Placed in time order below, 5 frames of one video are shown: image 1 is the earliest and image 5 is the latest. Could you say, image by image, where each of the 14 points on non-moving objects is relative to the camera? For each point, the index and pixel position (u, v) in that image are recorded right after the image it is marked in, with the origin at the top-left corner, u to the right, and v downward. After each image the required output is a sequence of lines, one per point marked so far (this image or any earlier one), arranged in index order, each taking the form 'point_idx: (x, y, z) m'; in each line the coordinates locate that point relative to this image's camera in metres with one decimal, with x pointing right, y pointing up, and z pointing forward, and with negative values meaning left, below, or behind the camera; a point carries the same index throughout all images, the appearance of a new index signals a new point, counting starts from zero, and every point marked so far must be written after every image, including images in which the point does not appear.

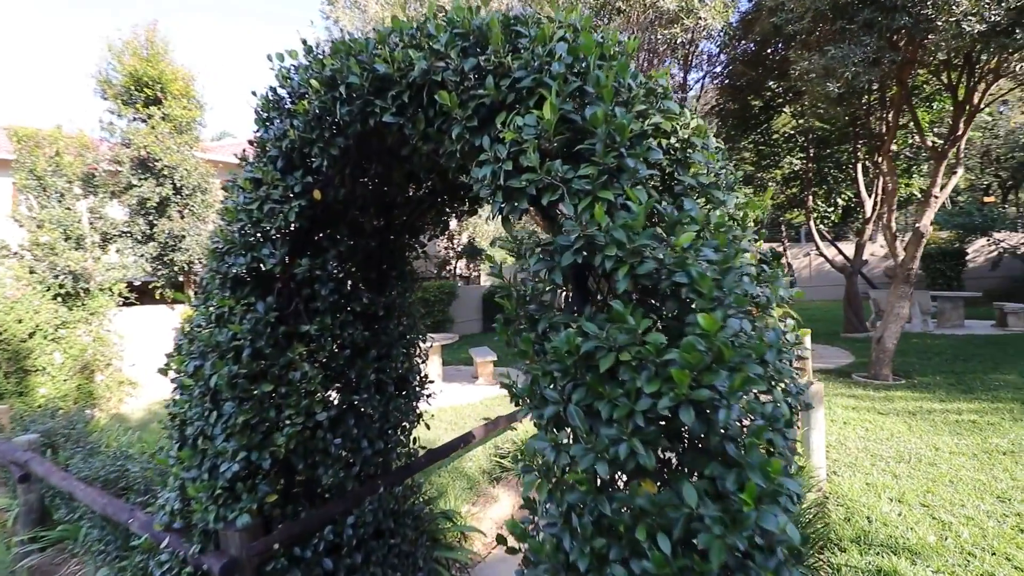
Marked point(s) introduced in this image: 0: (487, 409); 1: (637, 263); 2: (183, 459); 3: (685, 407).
0: (-0.4, -1.7, +6.8) m
1: (+0.3, +0.1, +1.1) m
2: (-1.4, -0.7, +2.1) m
3: (+0.4, -0.3, +1.1) m
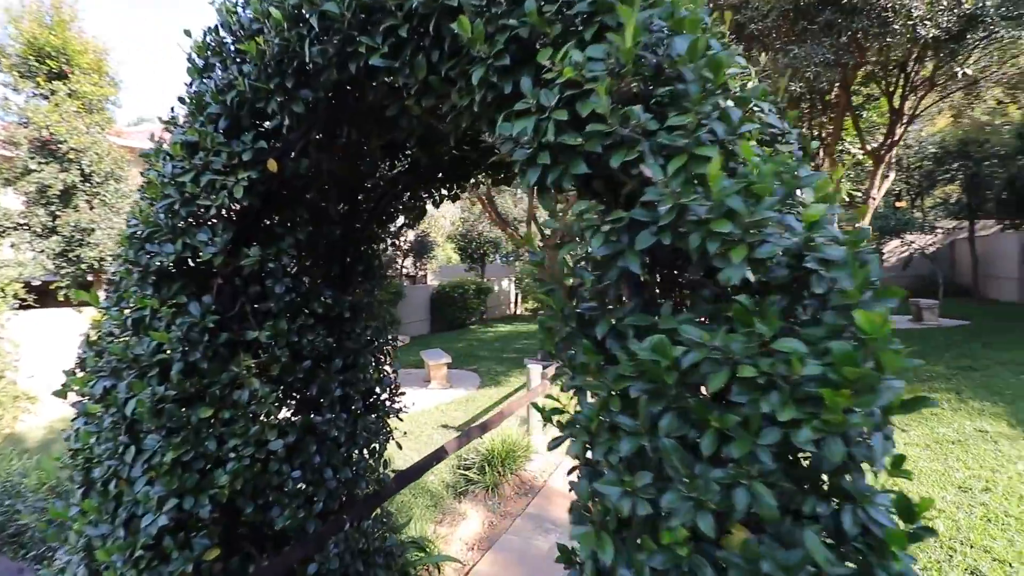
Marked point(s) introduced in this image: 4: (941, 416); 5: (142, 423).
0: (-0.9, -1.7, +6.4) m
1: (+0.4, +0.1, +0.8) m
2: (-1.3, -0.7, +1.6) m
3: (+0.5, -0.2, +0.8) m
4: (+4.8, -1.2, +5.6) m
5: (-1.1, -0.4, +1.5) m
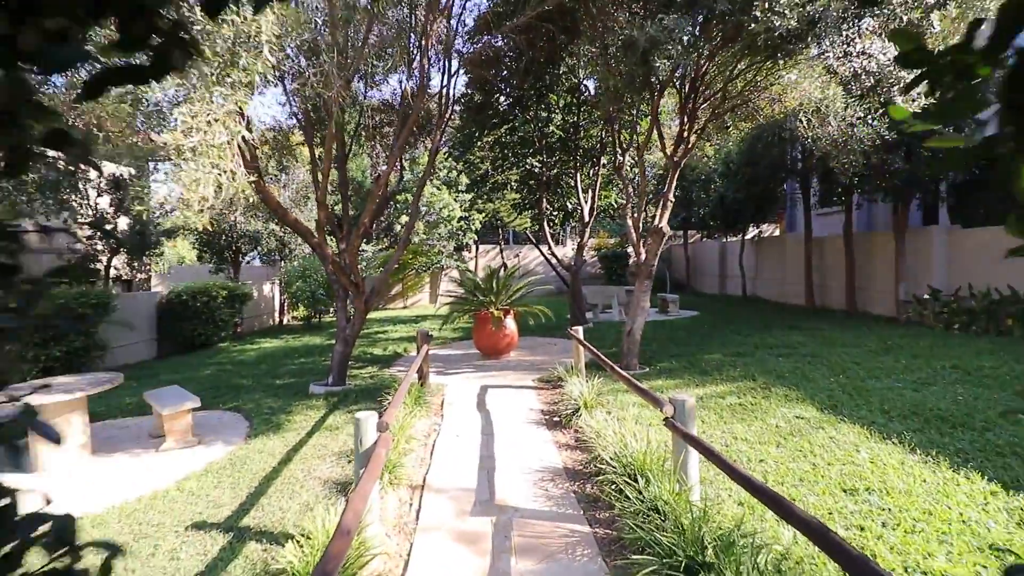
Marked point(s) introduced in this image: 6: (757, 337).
0: (-2.6, -1.8, +4.0) m
1: (+1.1, +0.1, -0.4) m
2: (-0.8, -0.8, -0.5) m
3: (+1.2, -0.2, -0.4) m
4: (+2.9, -1.2, +5.9) m
5: (-0.6, -0.5, -0.5) m
6: (+4.4, -0.9, +8.8) m
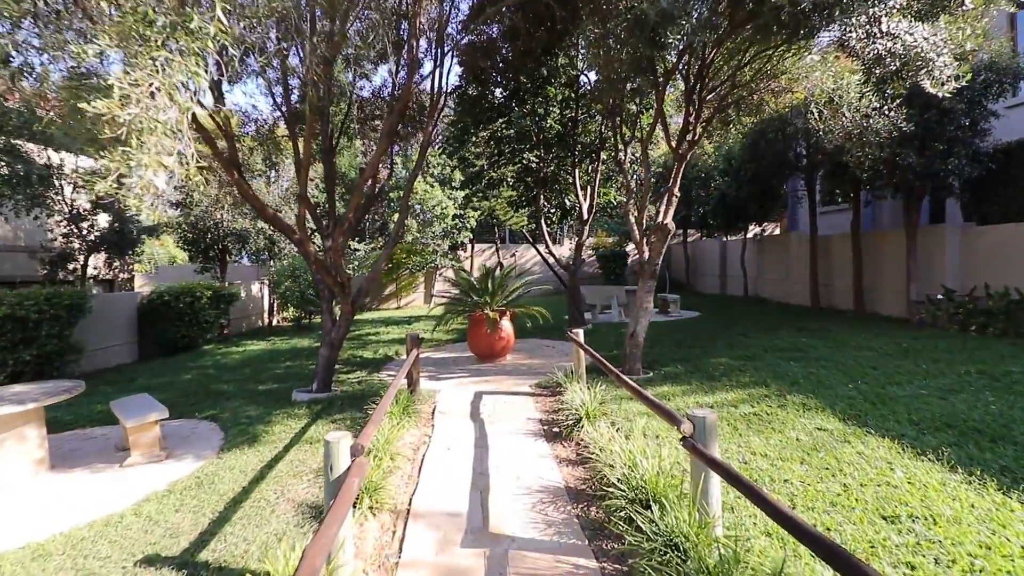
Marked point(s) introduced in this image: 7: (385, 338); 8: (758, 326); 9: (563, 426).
0: (-2.6, -1.8, +3.6) m
1: (+1.1, +0.1, -0.8) m
2: (-0.8, -0.8, -0.9) m
3: (+1.2, -0.2, -0.8) m
4: (+2.8, -1.2, +5.5) m
5: (-0.6, -0.5, -0.9) m
6: (+4.3, -0.9, +8.4) m
7: (-2.9, -1.1, +11.3) m
8: (+4.9, -0.8, +9.8) m
9: (+0.5, -1.4, +5.2) m
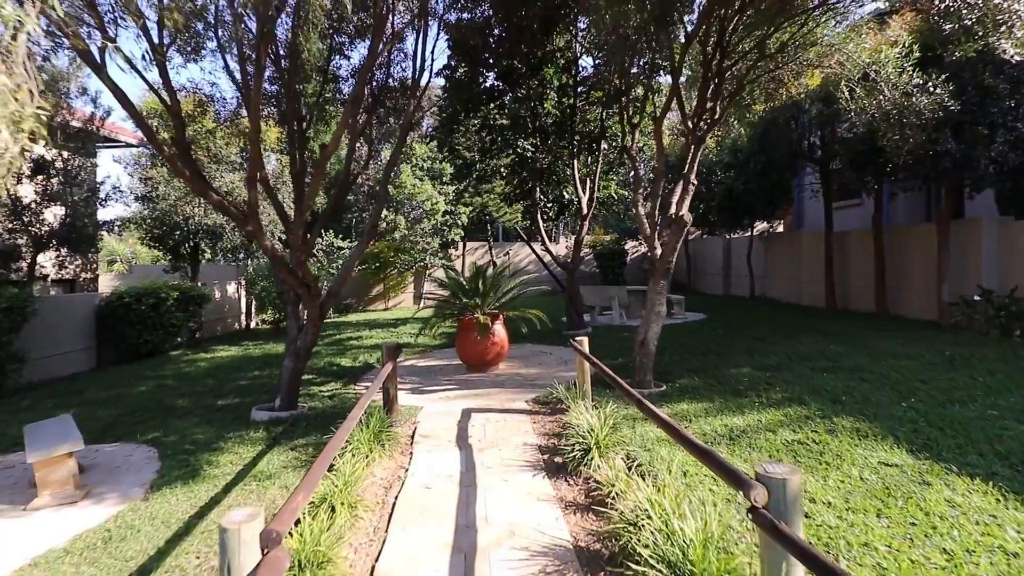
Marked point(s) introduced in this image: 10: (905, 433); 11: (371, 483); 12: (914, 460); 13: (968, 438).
0: (-2.7, -1.8, +2.6) m
1: (+1.1, 0.0, -1.7) m
2: (-0.8, -0.8, -1.9) m
3: (+1.2, -0.3, -1.7) m
4: (+2.8, -1.2, +4.6) m
5: (-0.6, -0.5, -1.8) m
6: (+4.2, -0.9, +7.6) m
7: (-3.0, -1.1, +10.3) m
8: (+4.8, -0.8, +9.0) m
9: (+0.5, -1.5, +4.3) m
10: (+3.3, -1.2, +4.2) m
11: (-1.1, -1.6, +4.1) m
12: (+3.0, -1.3, +3.7) m
13: (+3.7, -1.2, +4.0) m
